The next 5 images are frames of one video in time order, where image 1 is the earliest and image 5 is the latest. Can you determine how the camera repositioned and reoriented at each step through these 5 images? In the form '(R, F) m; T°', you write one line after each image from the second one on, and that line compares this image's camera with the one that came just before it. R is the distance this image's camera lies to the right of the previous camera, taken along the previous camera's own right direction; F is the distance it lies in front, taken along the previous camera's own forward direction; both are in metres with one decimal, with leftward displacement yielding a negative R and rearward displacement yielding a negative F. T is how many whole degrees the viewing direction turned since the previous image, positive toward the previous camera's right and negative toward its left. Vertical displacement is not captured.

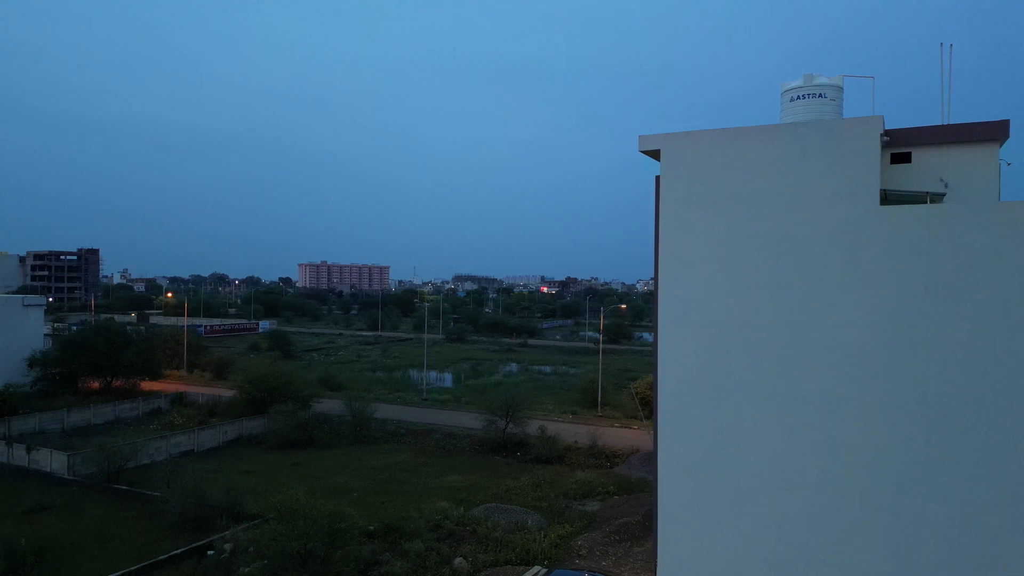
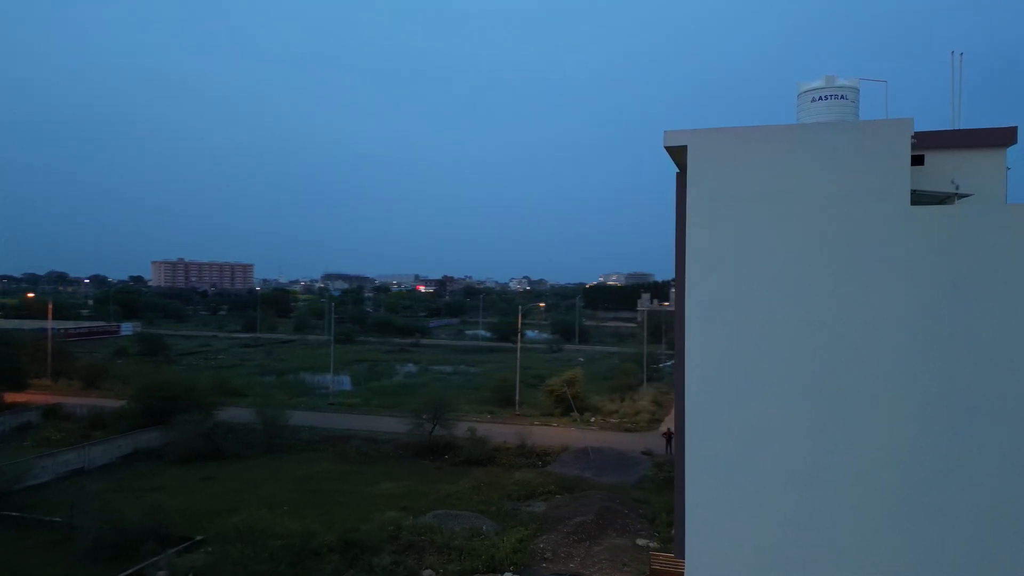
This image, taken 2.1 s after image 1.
(-1.1, +0.4) m; +9°
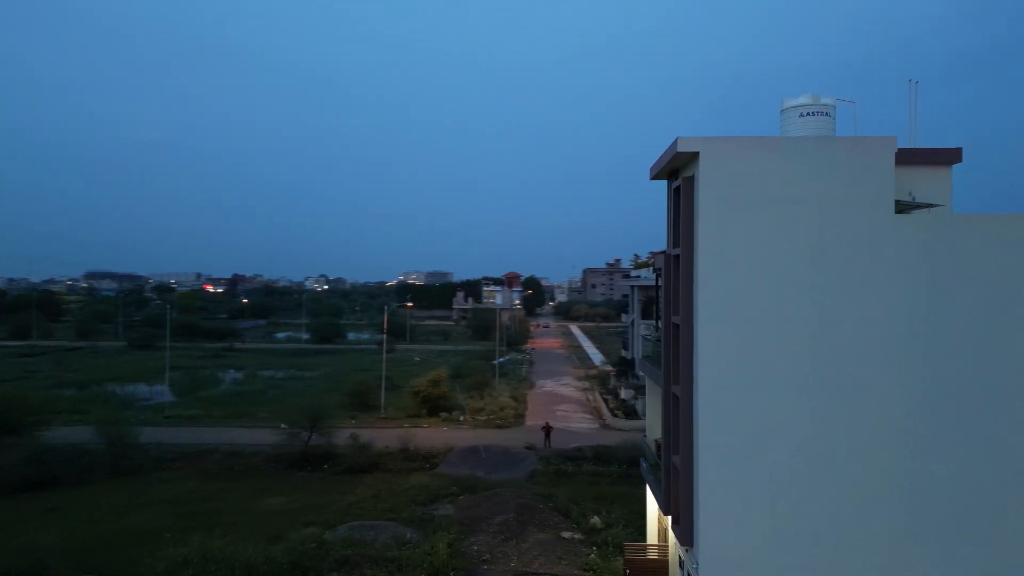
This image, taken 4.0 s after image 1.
(-1.6, +0.3) m; +14°
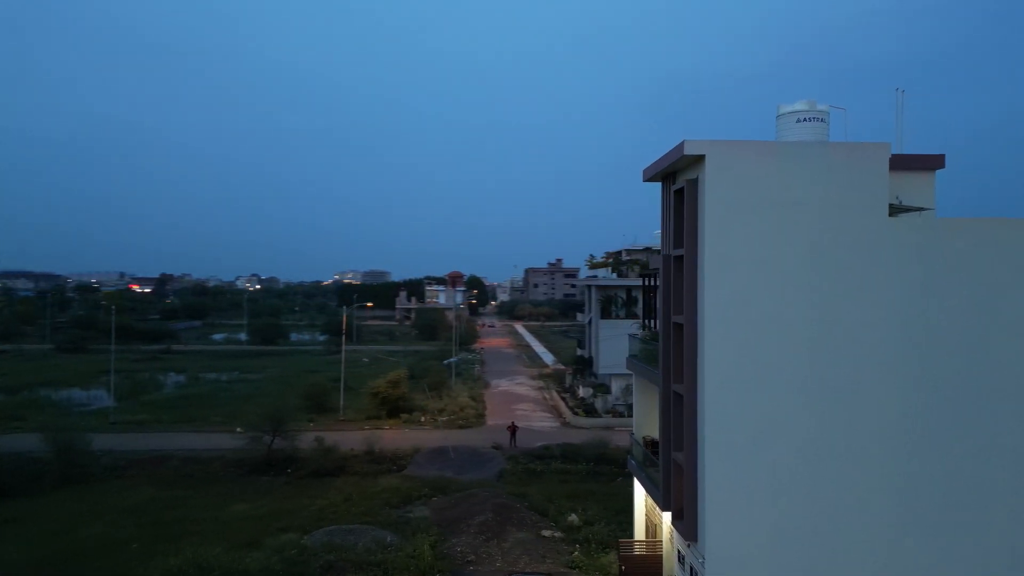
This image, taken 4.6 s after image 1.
(-0.5, 0.0) m; +4°
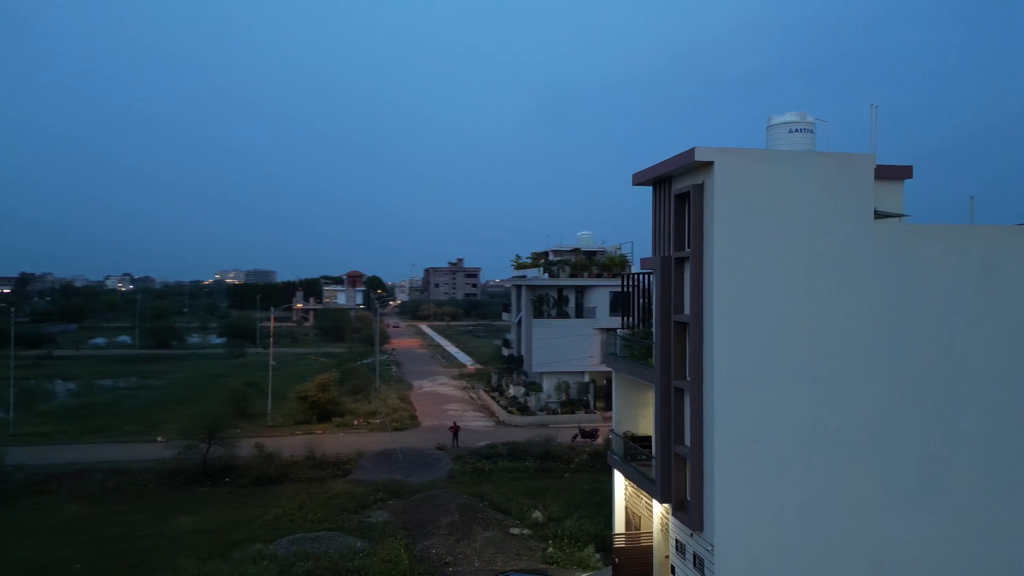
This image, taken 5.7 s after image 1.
(-1.0, 0.0) m; +7°
